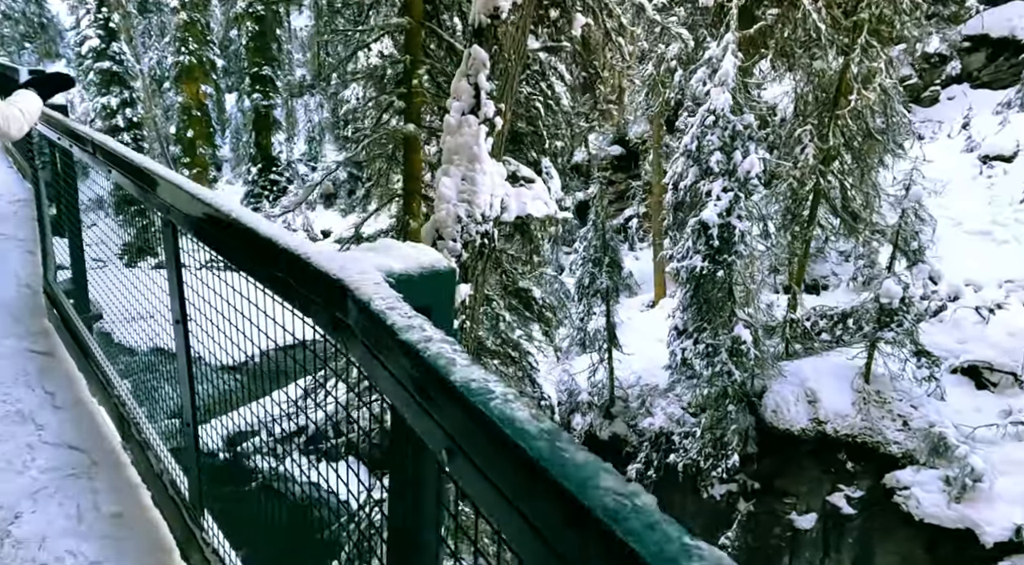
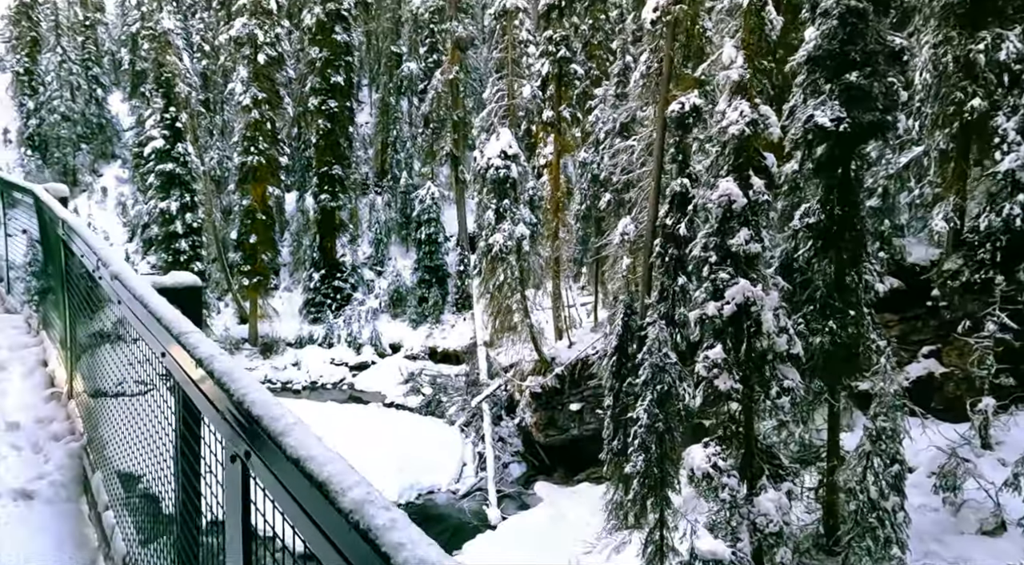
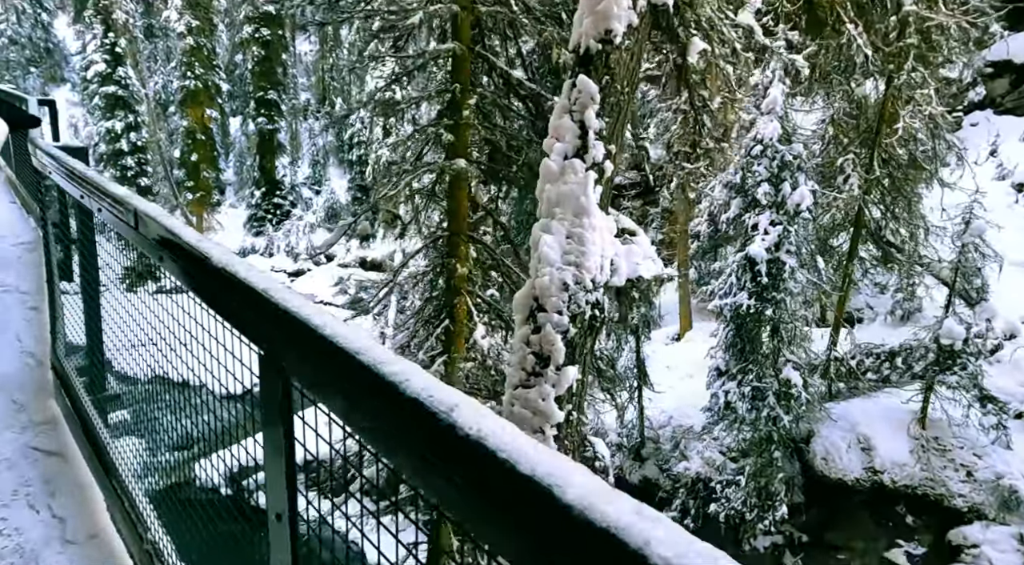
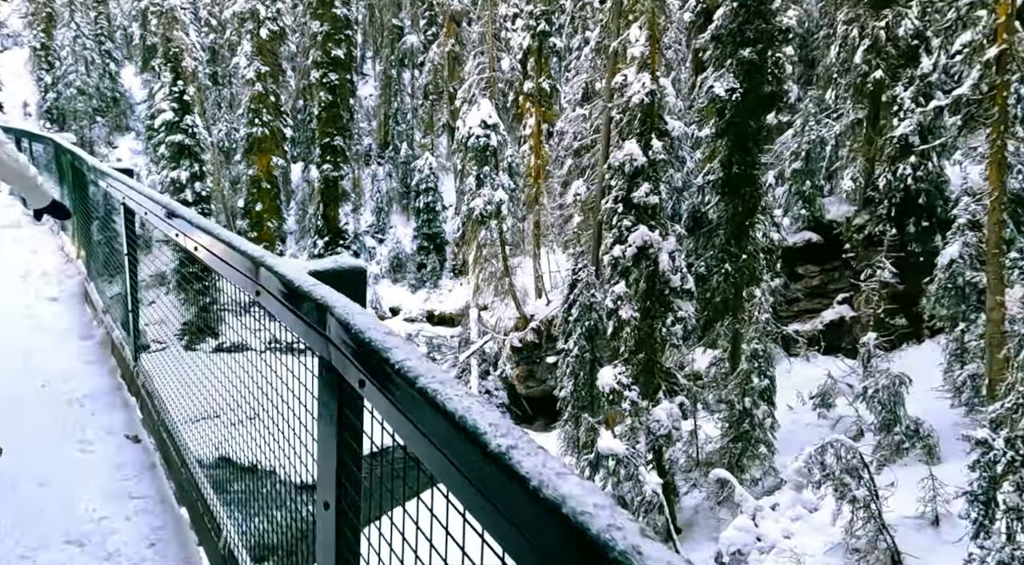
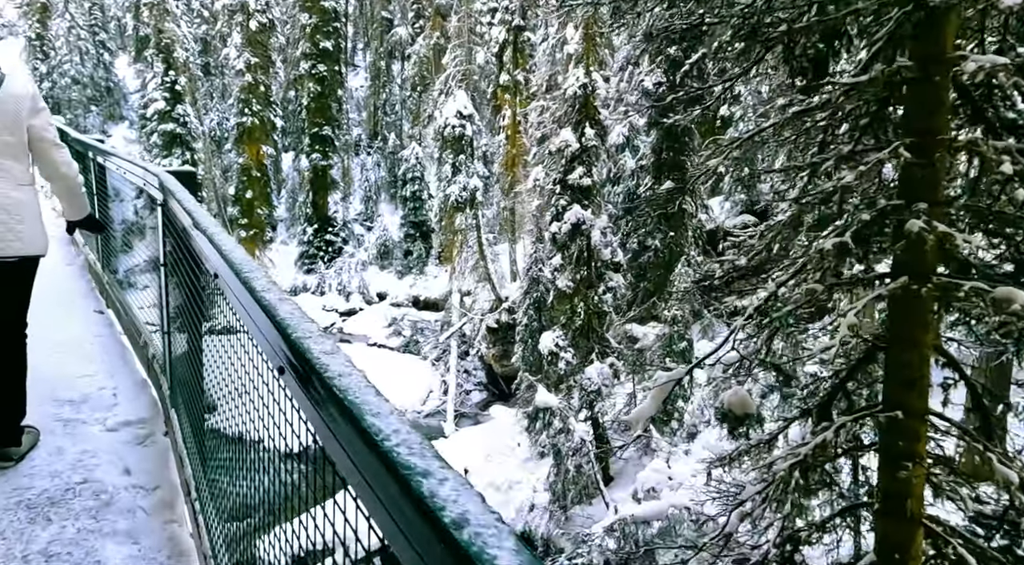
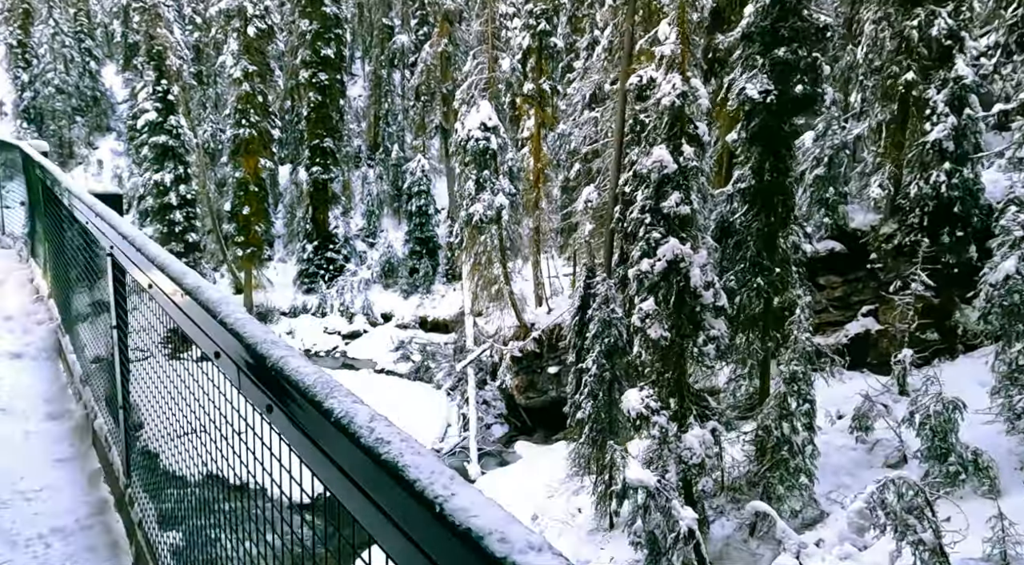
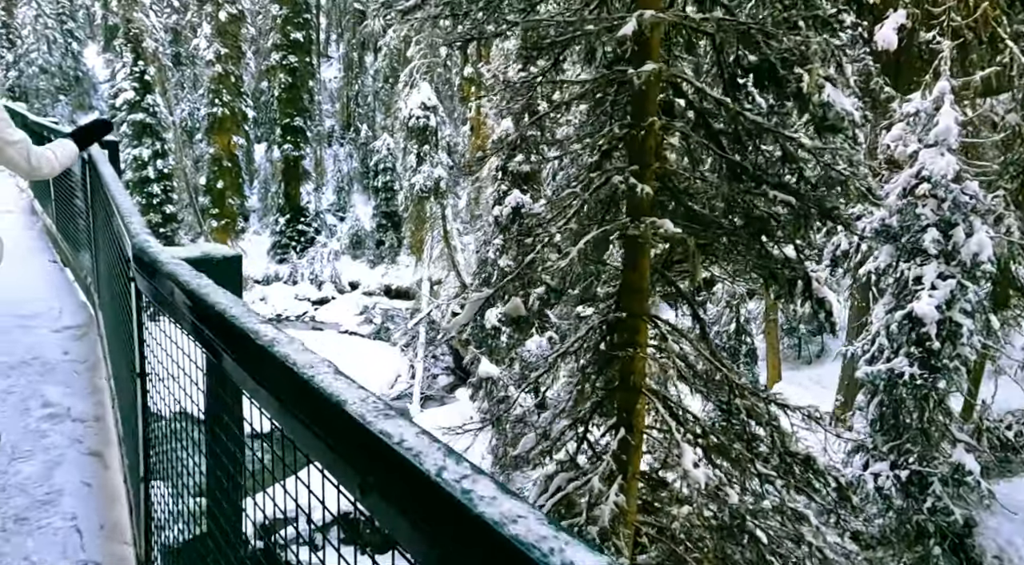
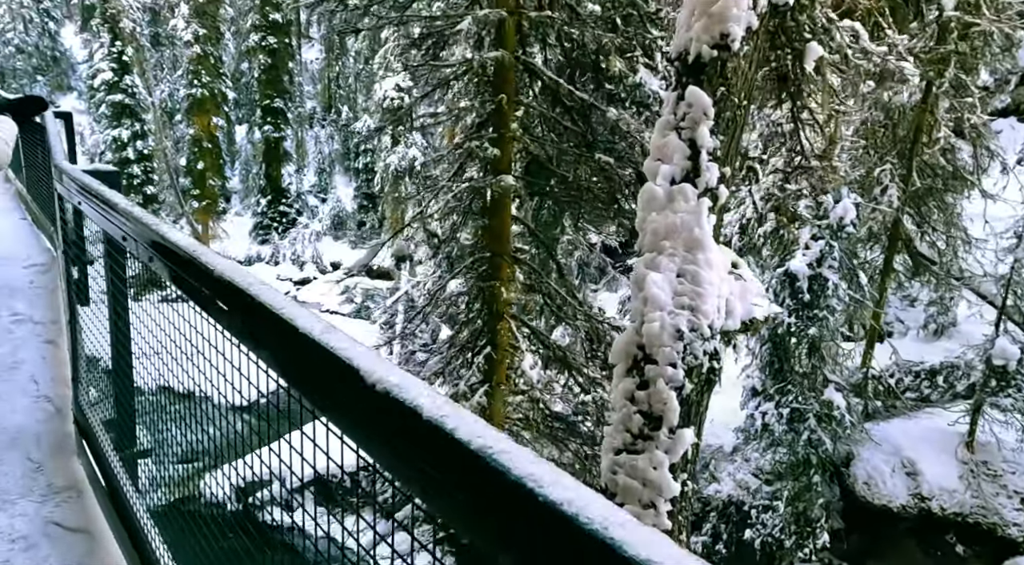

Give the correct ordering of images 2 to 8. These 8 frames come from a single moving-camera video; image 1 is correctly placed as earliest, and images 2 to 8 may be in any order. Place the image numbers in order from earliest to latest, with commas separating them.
3, 8, 7, 5, 4, 6, 2
